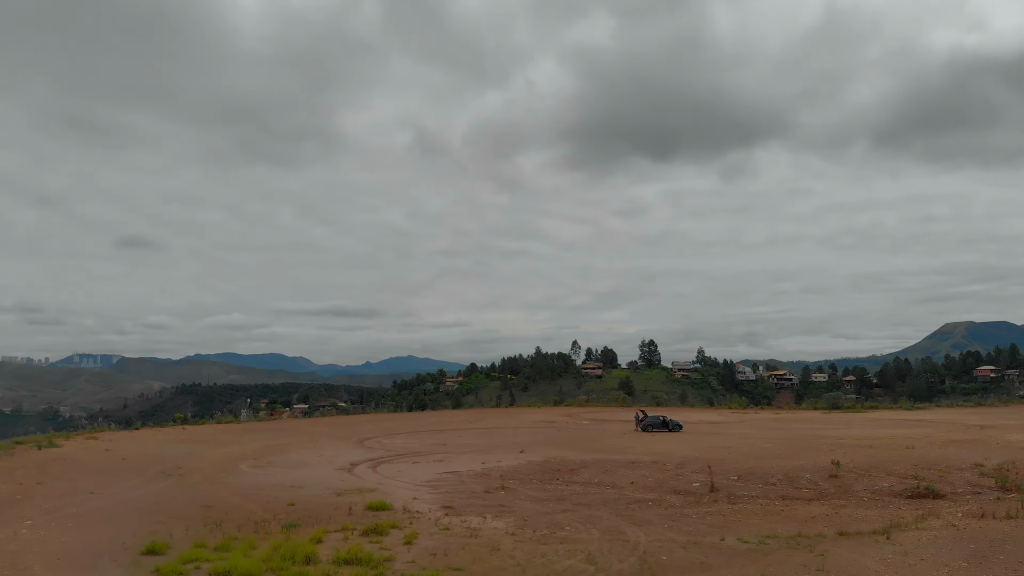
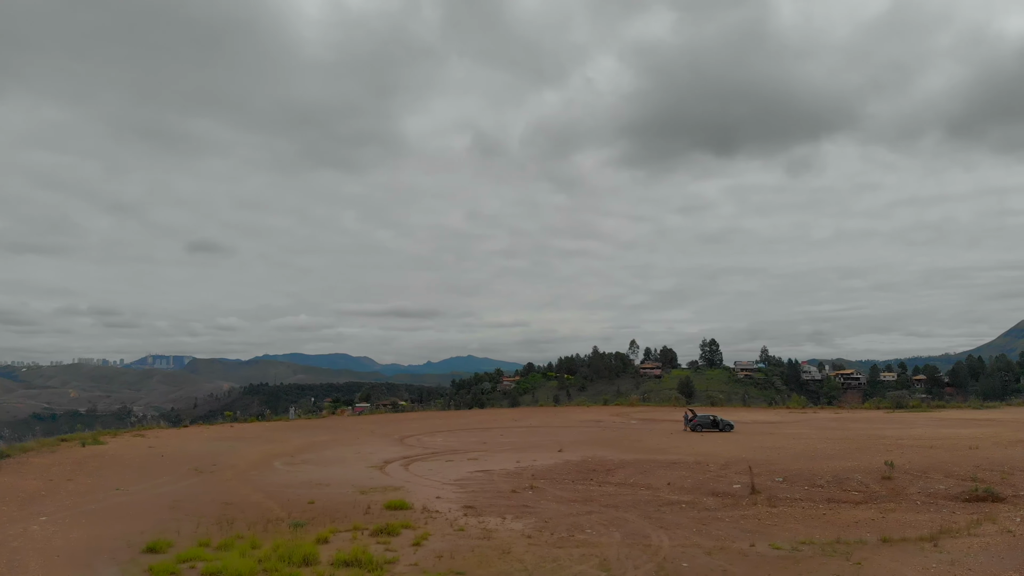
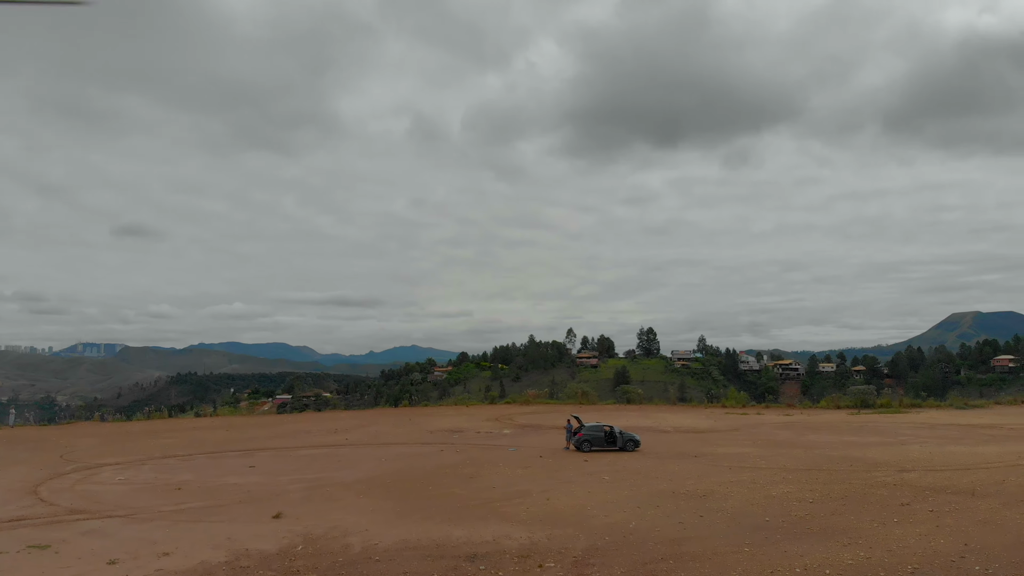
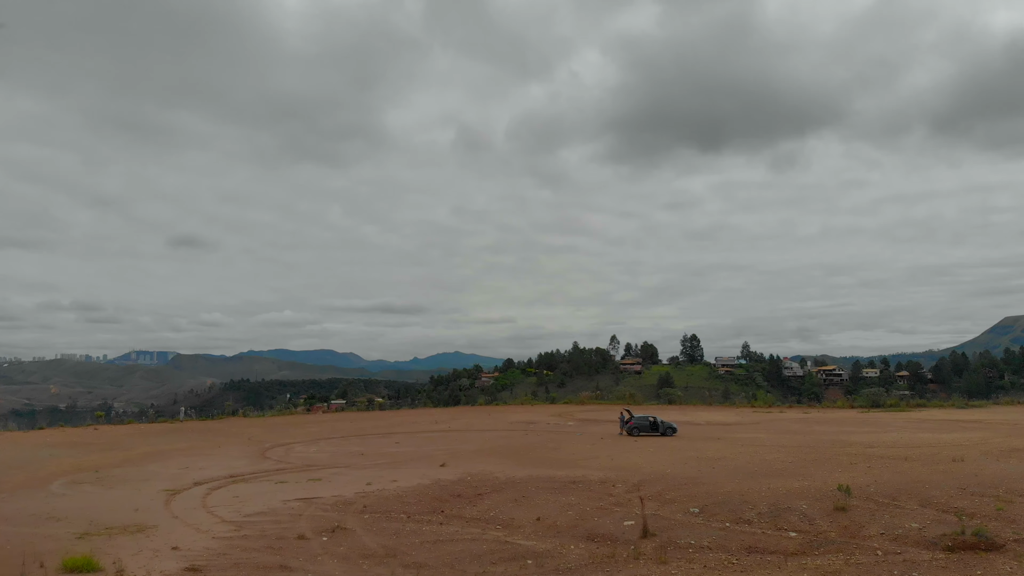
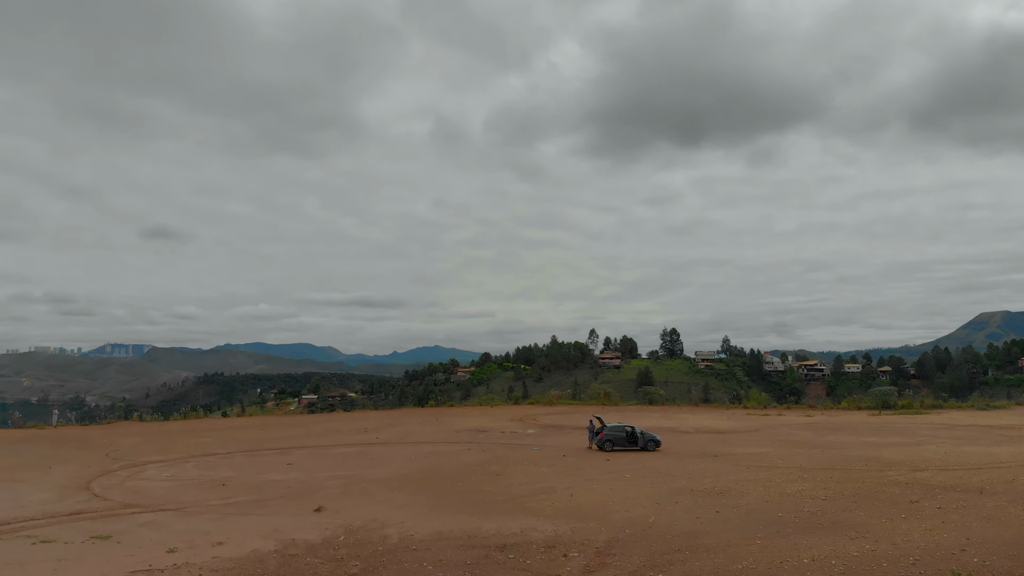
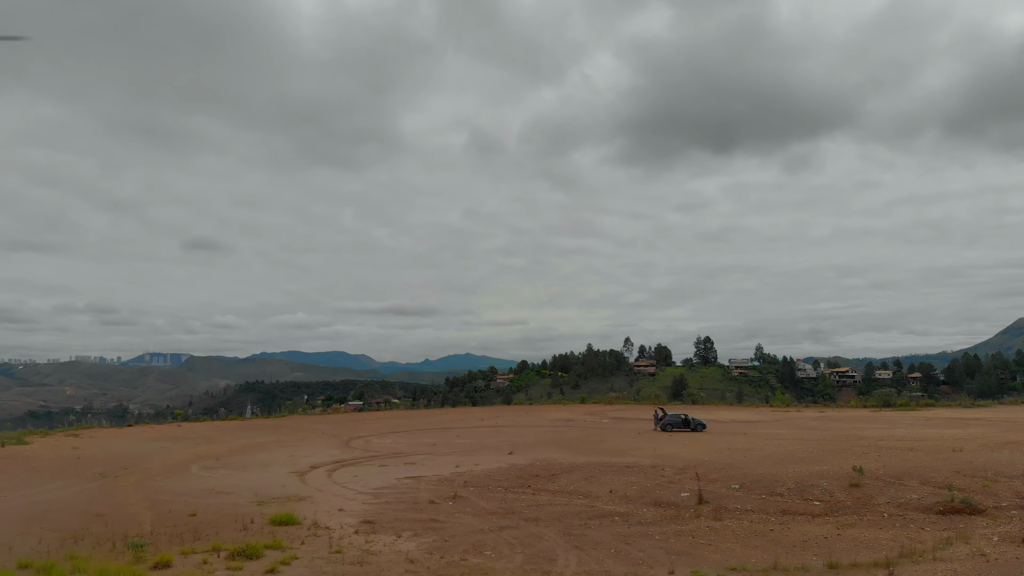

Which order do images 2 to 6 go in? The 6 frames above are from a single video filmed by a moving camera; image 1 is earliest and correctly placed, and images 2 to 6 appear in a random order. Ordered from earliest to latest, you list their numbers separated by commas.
2, 6, 4, 5, 3
